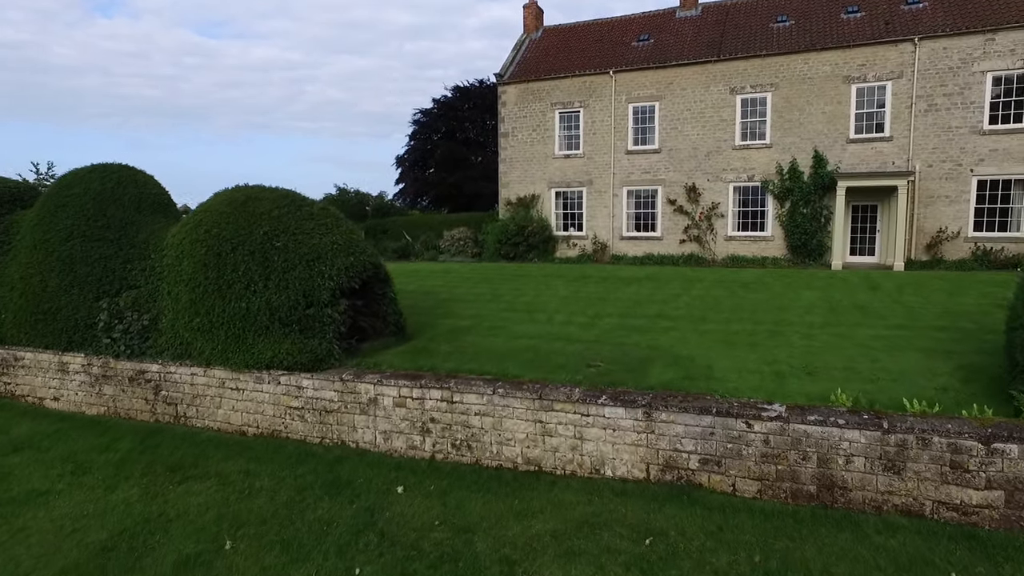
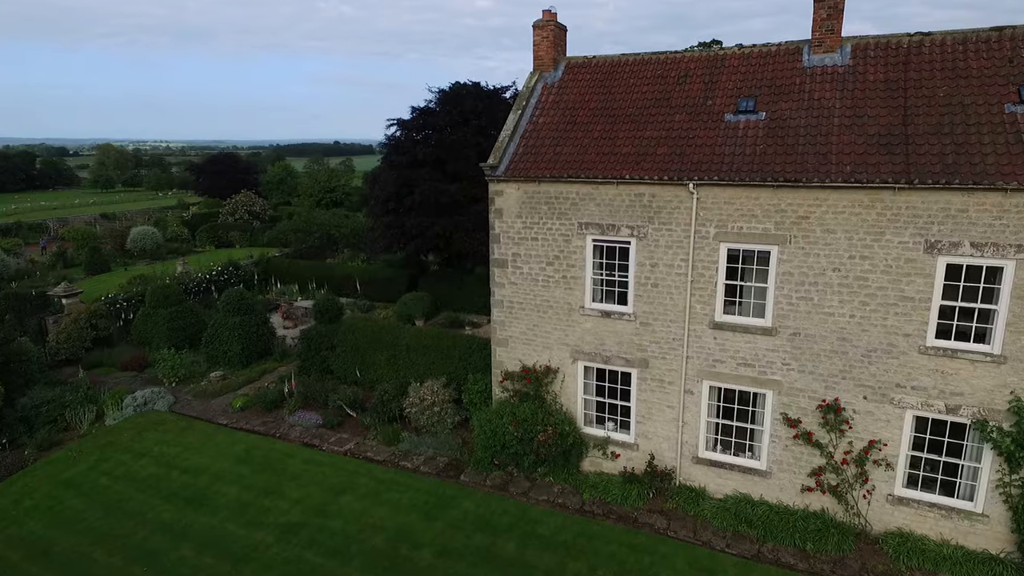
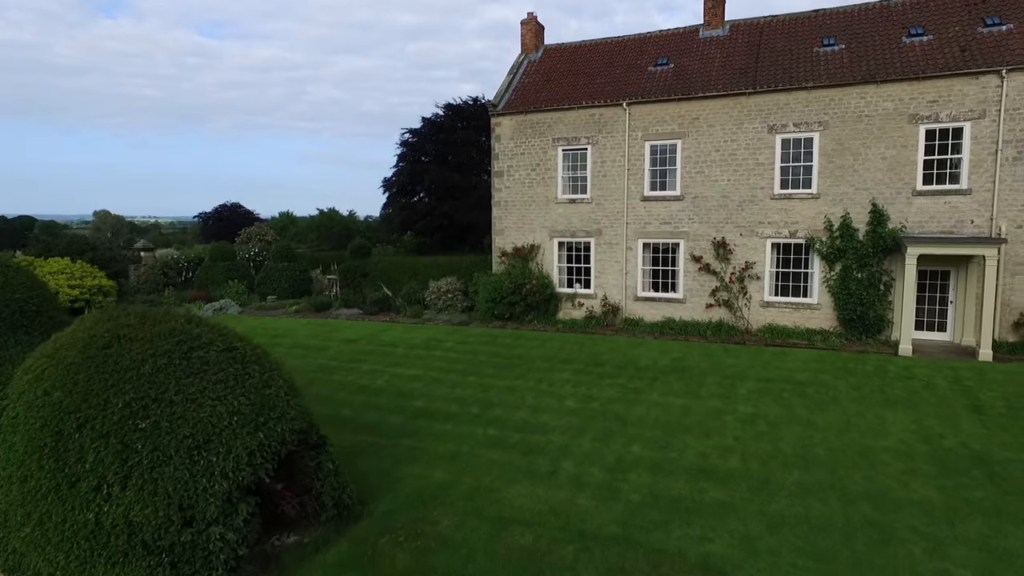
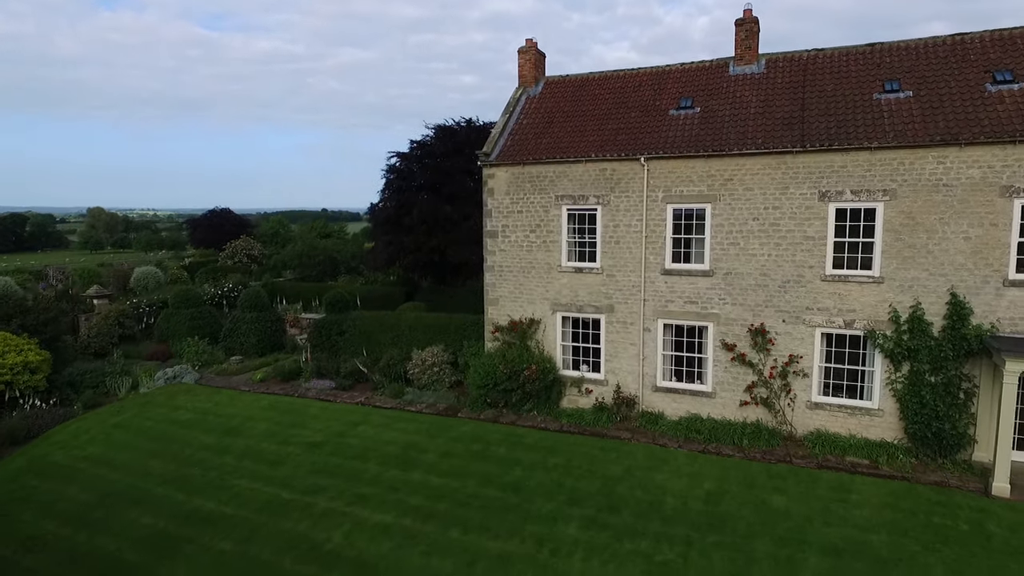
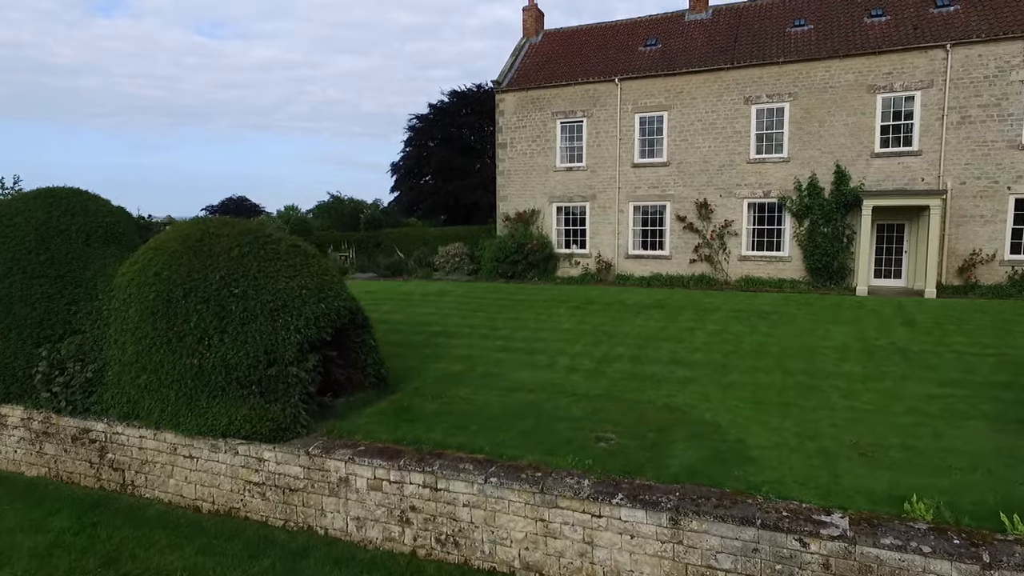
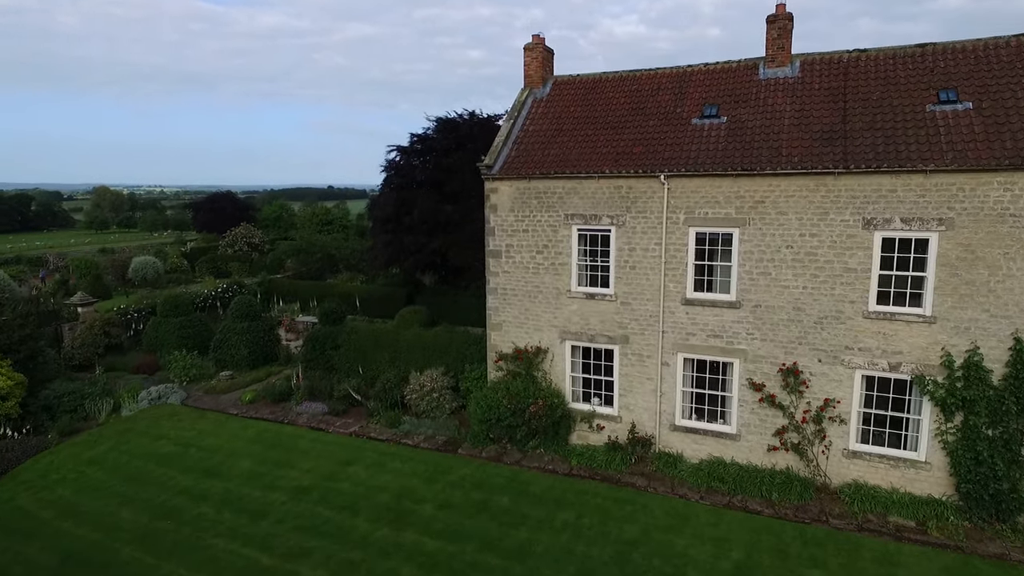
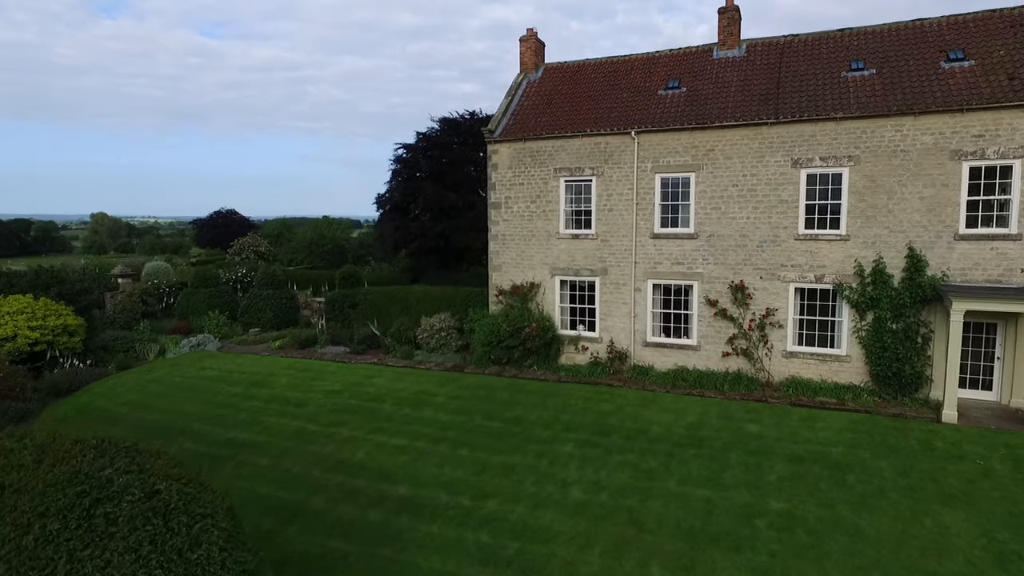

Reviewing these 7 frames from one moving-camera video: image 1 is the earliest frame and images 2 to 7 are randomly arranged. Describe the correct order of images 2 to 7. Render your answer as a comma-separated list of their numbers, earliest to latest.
5, 3, 7, 4, 6, 2
